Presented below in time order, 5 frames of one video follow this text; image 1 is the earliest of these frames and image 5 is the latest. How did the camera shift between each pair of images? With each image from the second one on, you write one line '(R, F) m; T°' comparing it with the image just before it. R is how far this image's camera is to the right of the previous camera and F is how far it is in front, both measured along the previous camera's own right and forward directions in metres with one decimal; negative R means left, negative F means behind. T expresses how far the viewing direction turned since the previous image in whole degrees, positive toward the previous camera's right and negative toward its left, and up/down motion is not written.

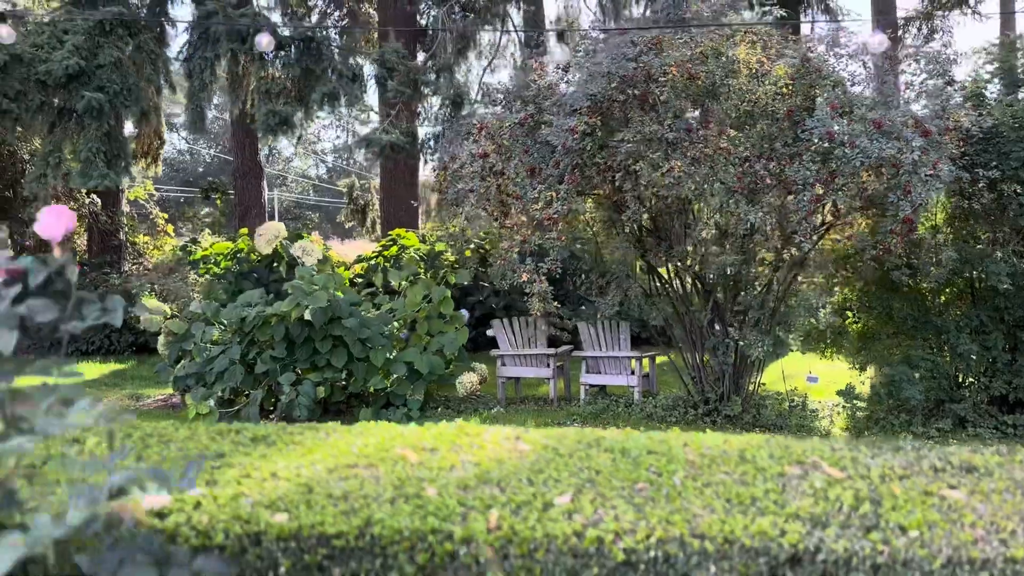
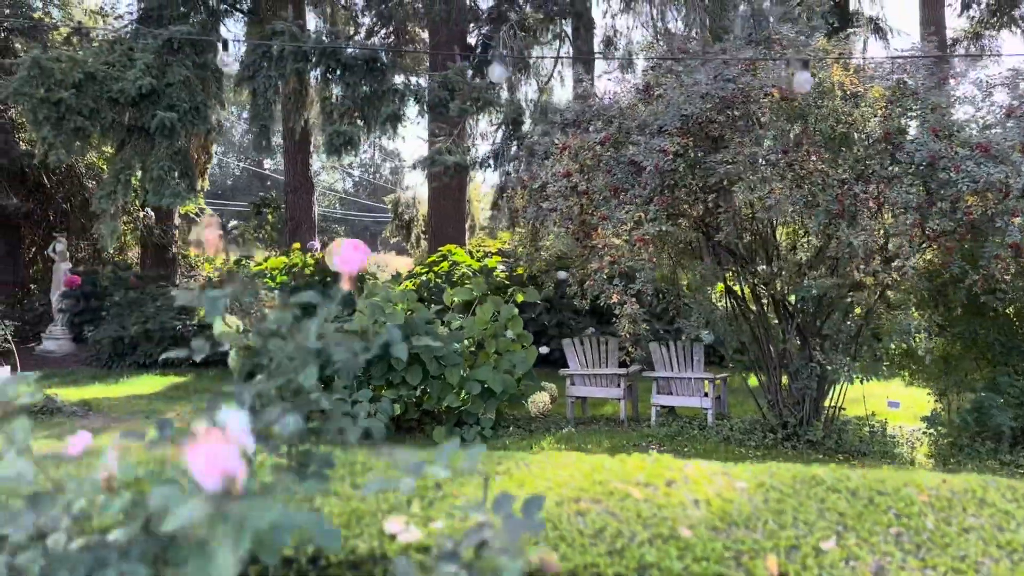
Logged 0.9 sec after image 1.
(-0.4, 0.0) m; -2°
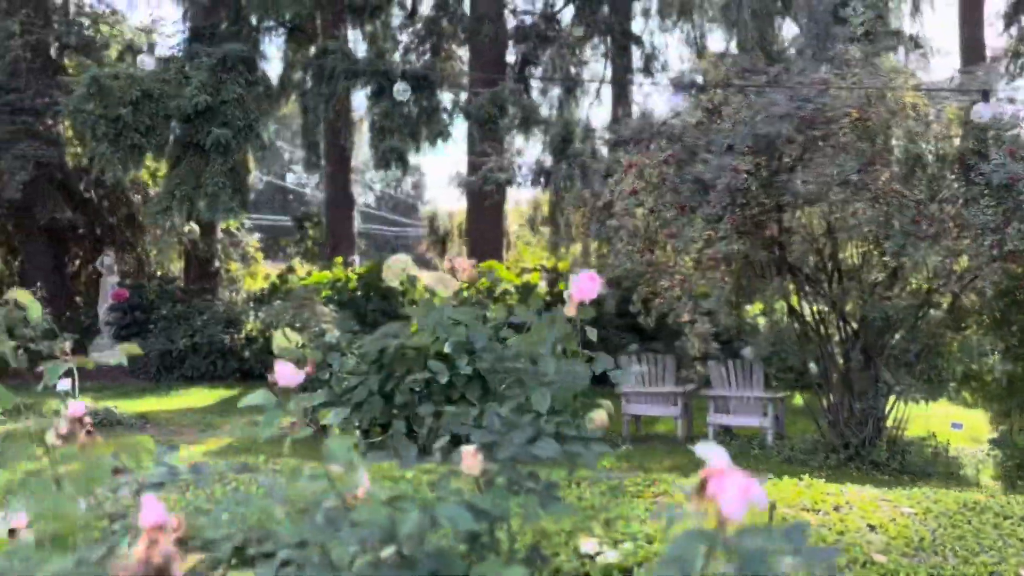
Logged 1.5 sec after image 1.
(-0.3, 0.0) m; -1°
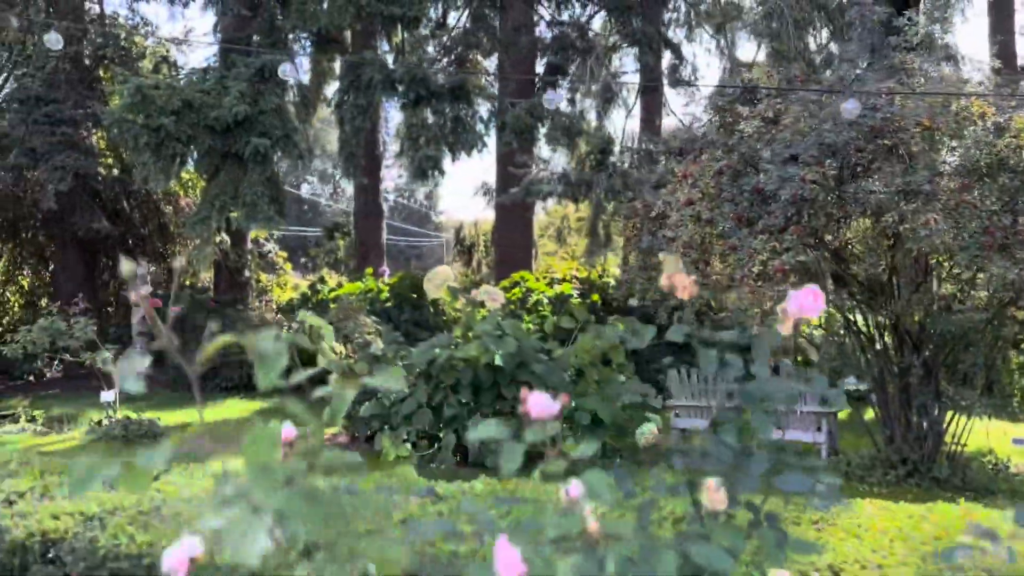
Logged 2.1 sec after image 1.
(-0.3, +0.1) m; -1°
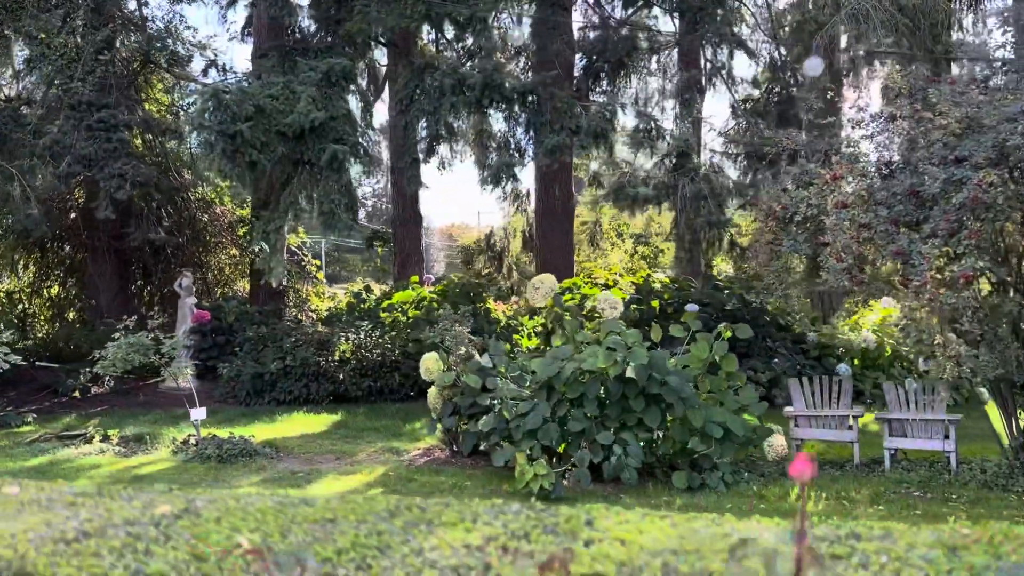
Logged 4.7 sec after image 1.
(-1.0, +0.2) m; +1°
